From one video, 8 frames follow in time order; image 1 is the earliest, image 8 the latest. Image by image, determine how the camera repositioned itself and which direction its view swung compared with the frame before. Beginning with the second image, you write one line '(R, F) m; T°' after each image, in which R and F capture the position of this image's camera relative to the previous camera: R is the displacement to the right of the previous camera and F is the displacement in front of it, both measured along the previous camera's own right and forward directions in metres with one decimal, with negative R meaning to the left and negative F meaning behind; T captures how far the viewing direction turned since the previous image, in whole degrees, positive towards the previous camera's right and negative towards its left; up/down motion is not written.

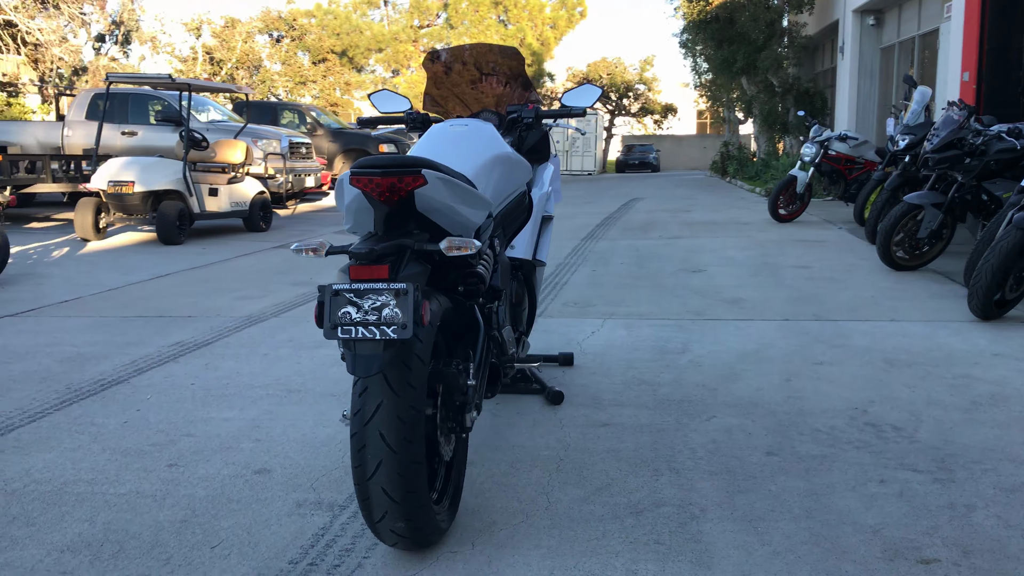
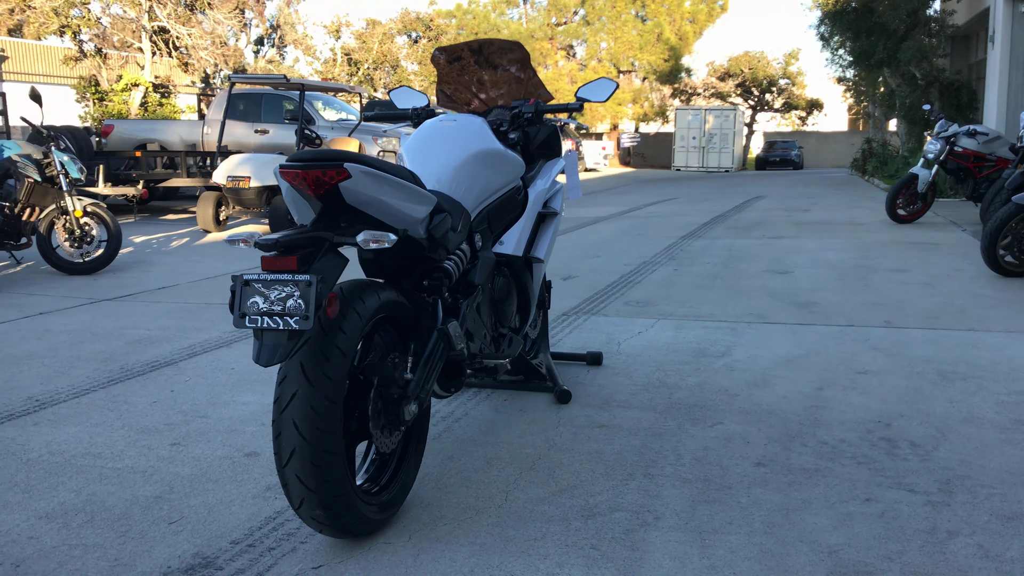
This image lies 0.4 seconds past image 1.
(+0.6, +0.1) m; -9°
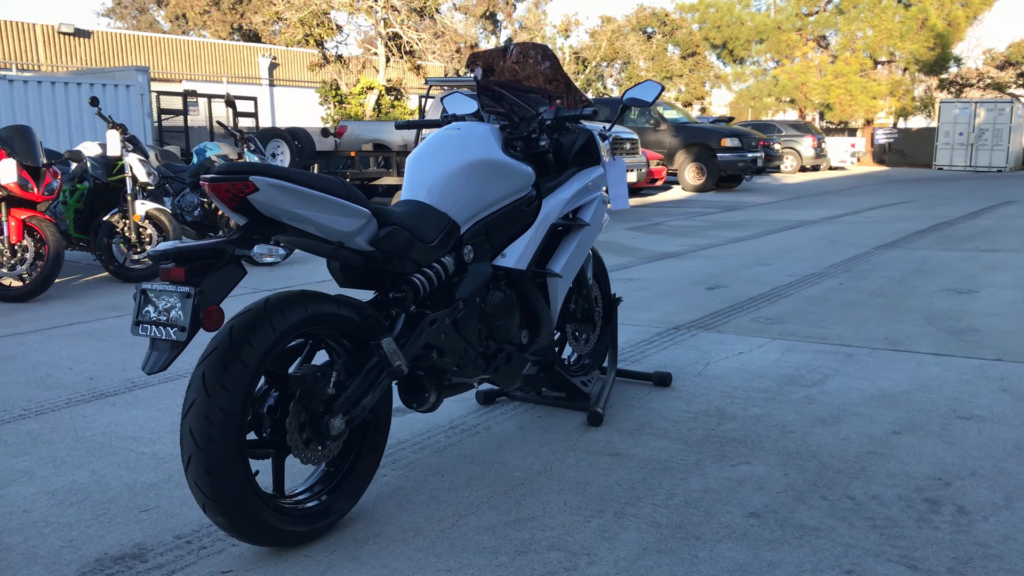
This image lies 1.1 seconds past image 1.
(+1.0, +0.3) m; -16°
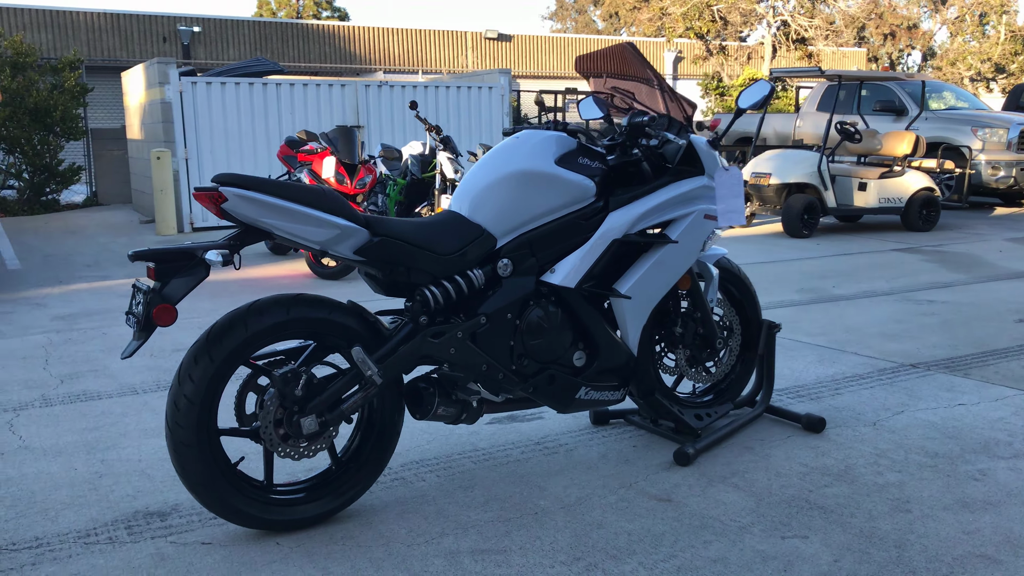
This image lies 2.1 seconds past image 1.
(+1.3, +0.5) m; -26°
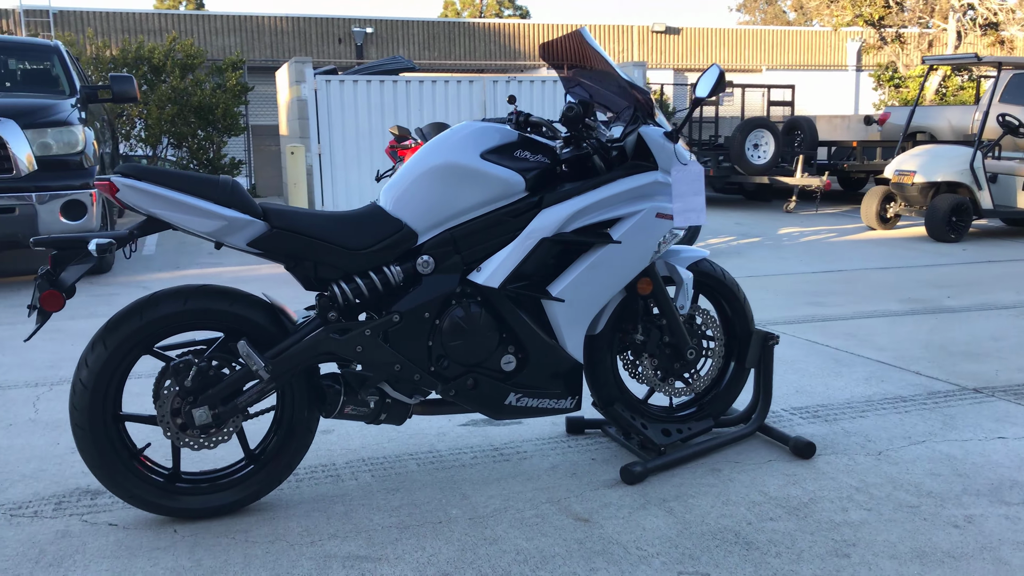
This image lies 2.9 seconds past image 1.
(+0.9, +0.3) m; -12°
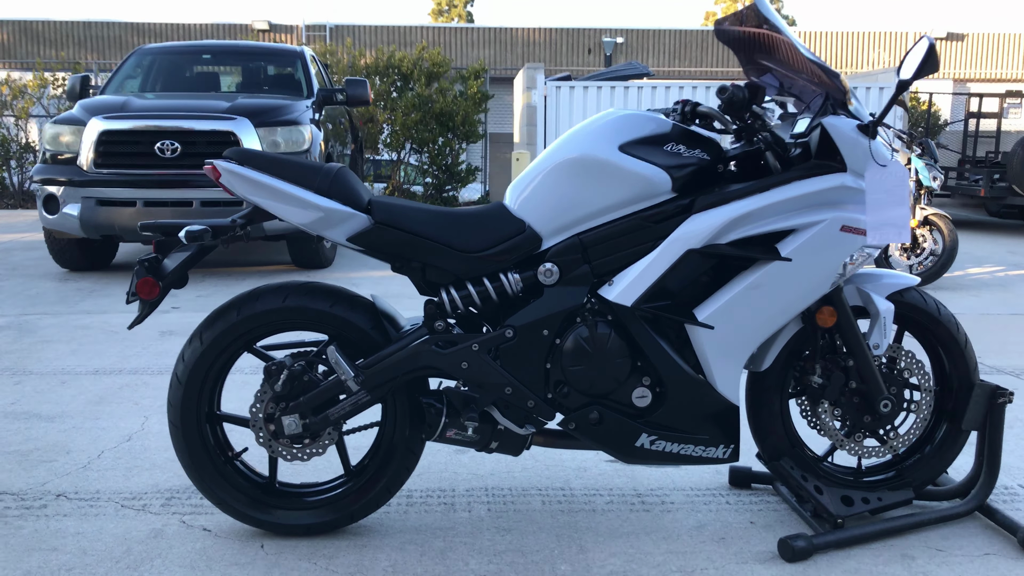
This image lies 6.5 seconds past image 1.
(+0.3, +0.5) m; -16°
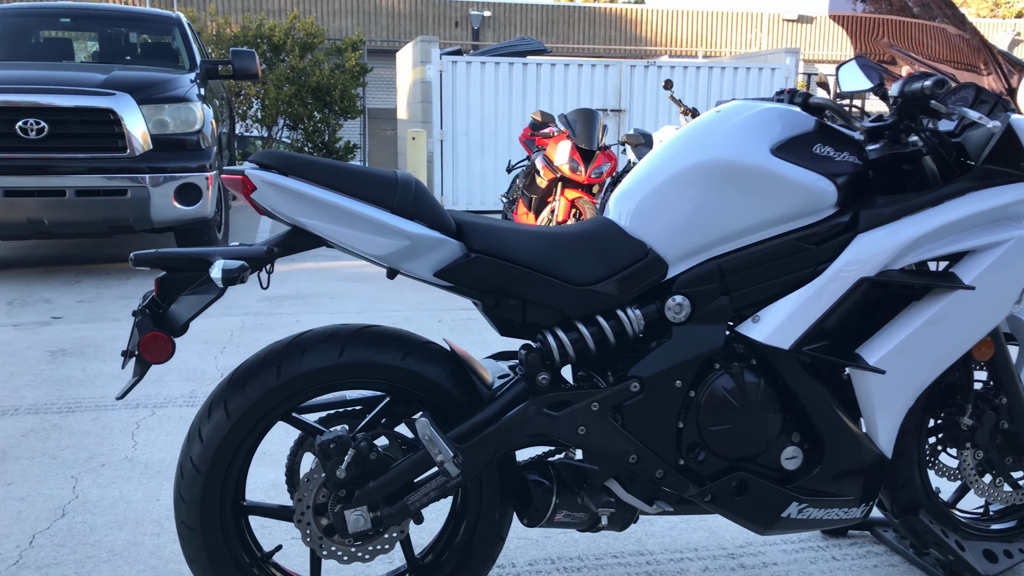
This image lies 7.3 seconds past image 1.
(-0.7, +0.7) m; +10°
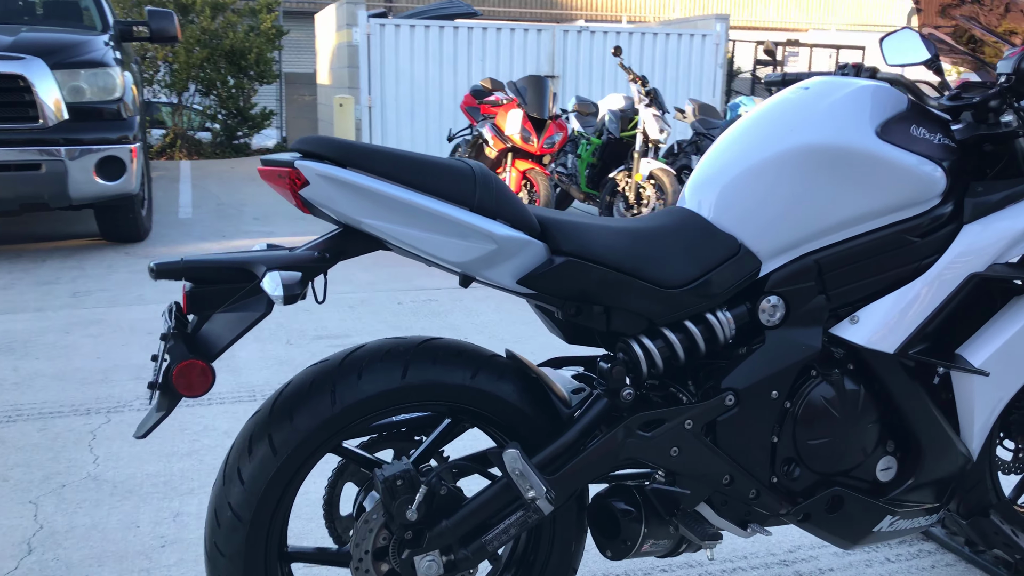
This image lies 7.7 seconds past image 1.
(-0.4, +0.3) m; +6°
